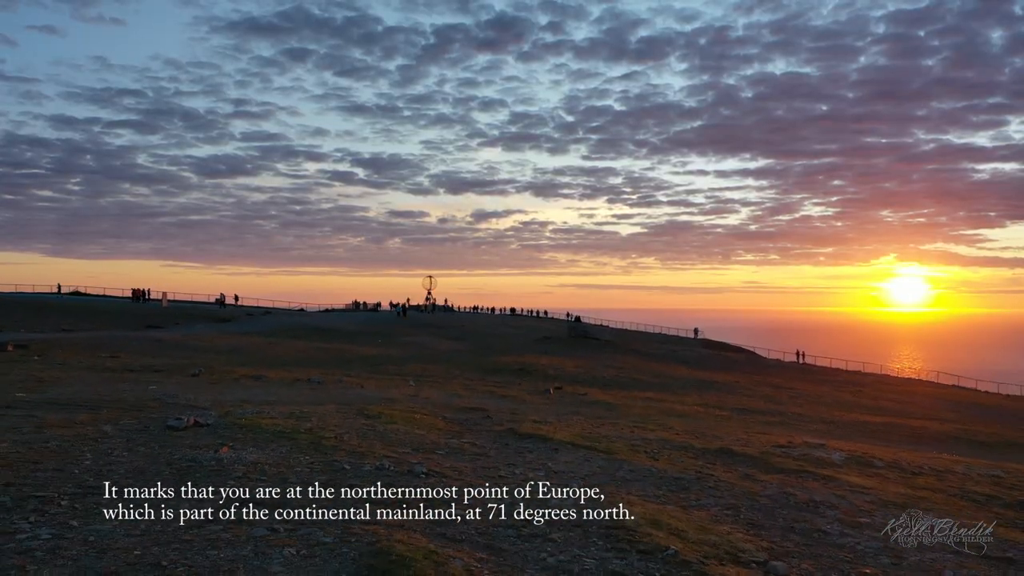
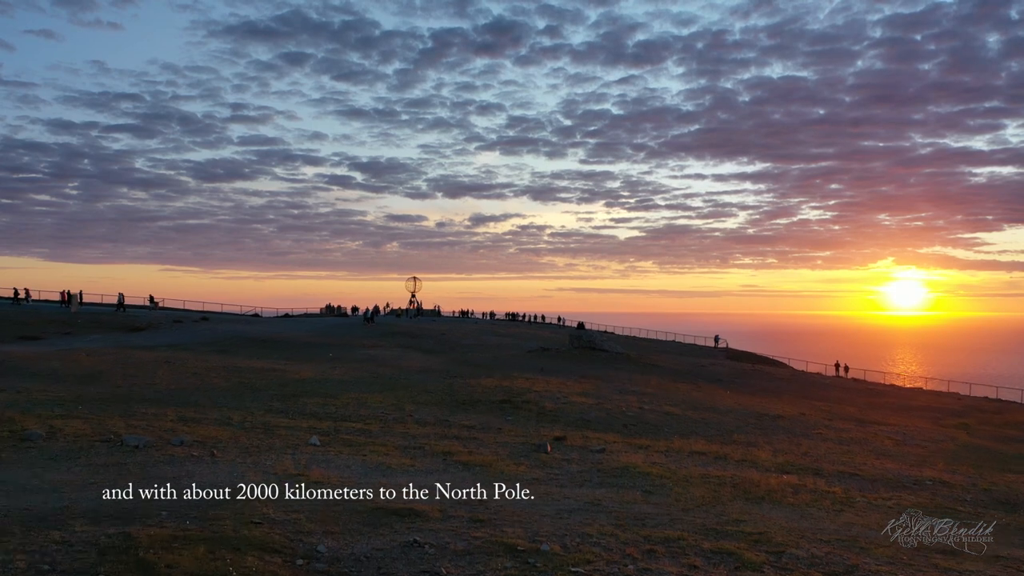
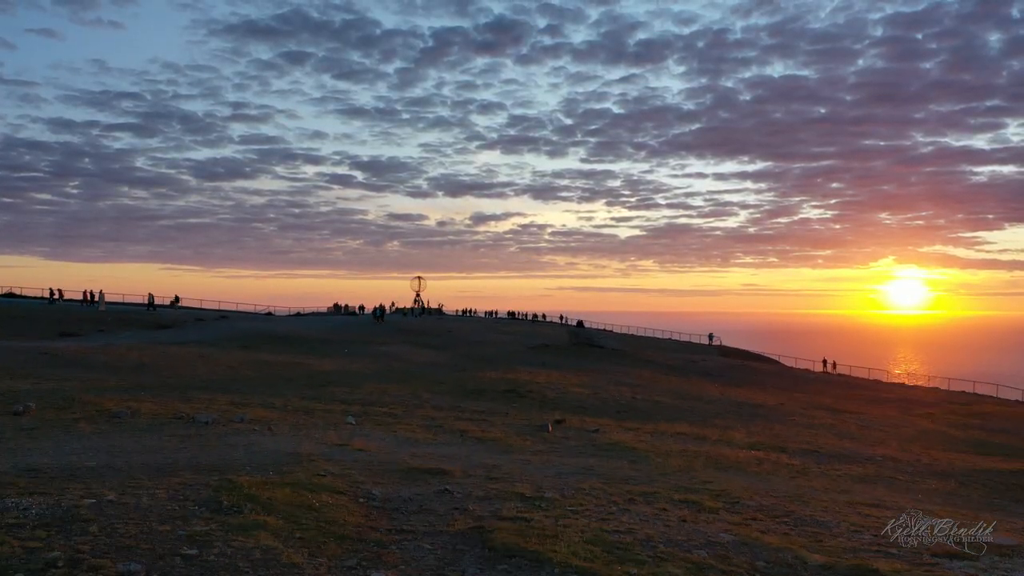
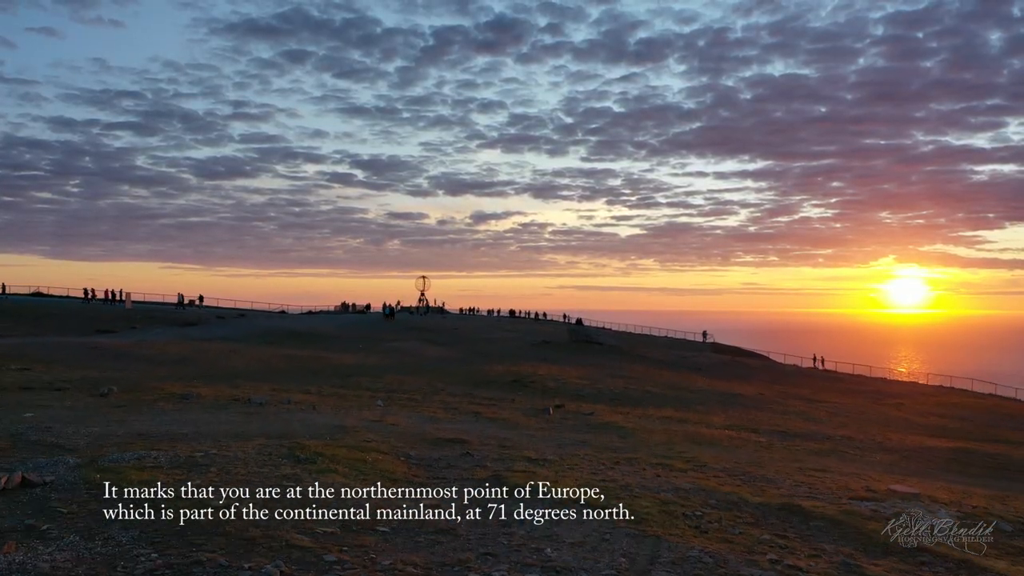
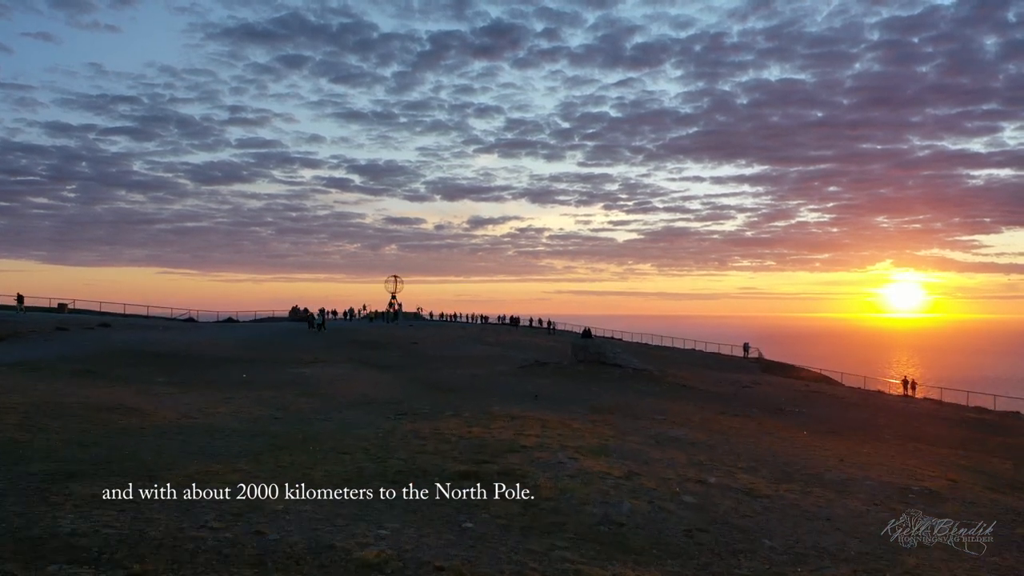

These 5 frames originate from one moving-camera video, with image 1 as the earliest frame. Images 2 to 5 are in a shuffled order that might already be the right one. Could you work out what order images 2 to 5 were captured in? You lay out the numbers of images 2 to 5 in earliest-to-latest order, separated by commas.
4, 3, 2, 5
